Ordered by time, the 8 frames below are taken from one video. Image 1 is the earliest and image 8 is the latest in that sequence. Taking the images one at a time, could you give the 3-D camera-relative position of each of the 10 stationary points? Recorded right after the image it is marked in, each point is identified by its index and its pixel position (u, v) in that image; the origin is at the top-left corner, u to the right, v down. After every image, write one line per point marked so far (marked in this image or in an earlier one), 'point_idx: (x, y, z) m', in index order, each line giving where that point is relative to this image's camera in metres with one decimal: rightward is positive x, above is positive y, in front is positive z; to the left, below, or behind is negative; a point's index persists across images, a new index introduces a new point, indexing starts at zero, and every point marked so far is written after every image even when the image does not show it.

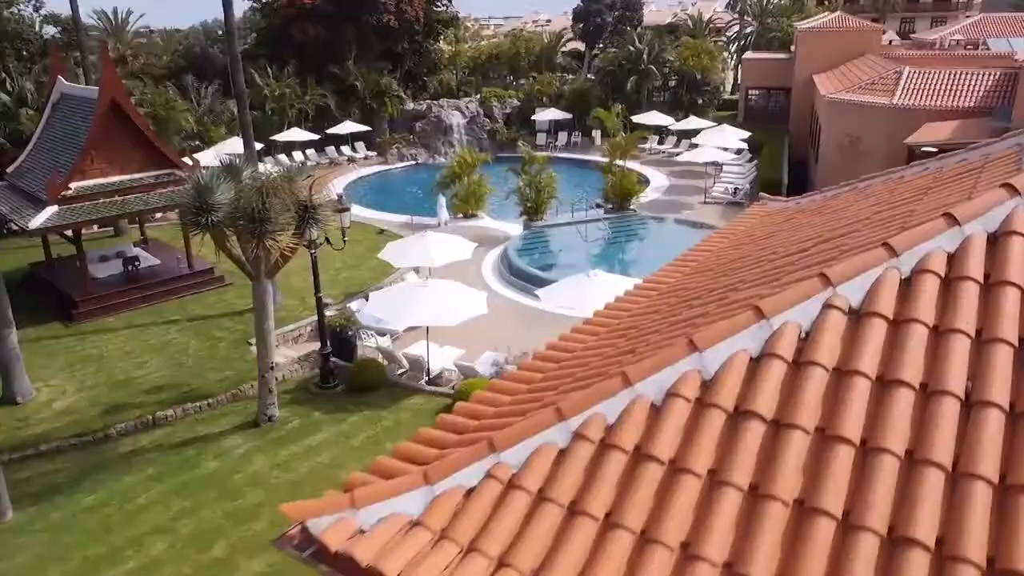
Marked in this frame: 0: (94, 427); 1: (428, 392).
0: (-7.5, -2.5, +13.3) m
1: (-1.7, -2.0, +14.4) m
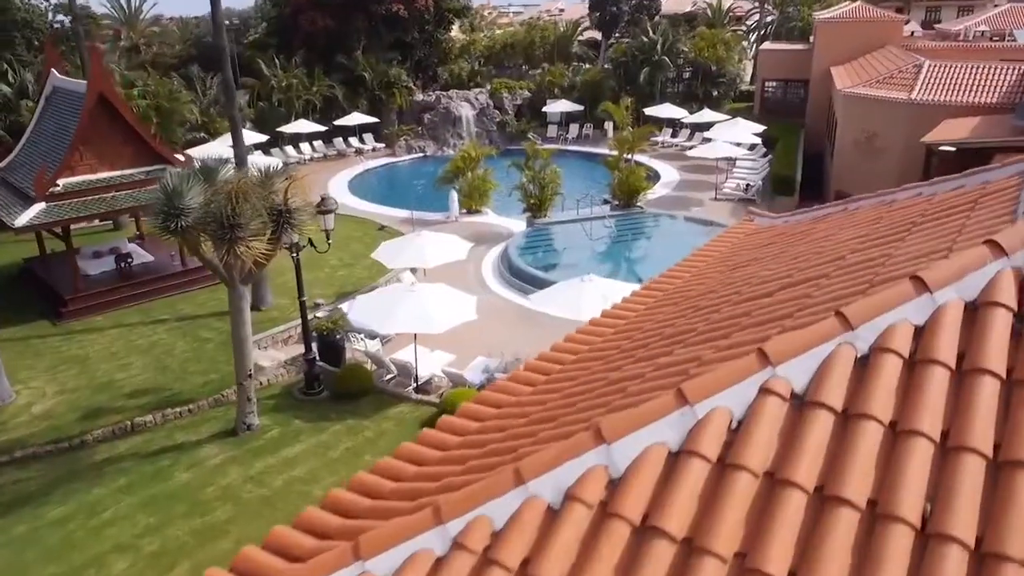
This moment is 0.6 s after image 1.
0: (-7.7, -2.5, +13.0) m
1: (-1.9, -2.1, +13.9) m
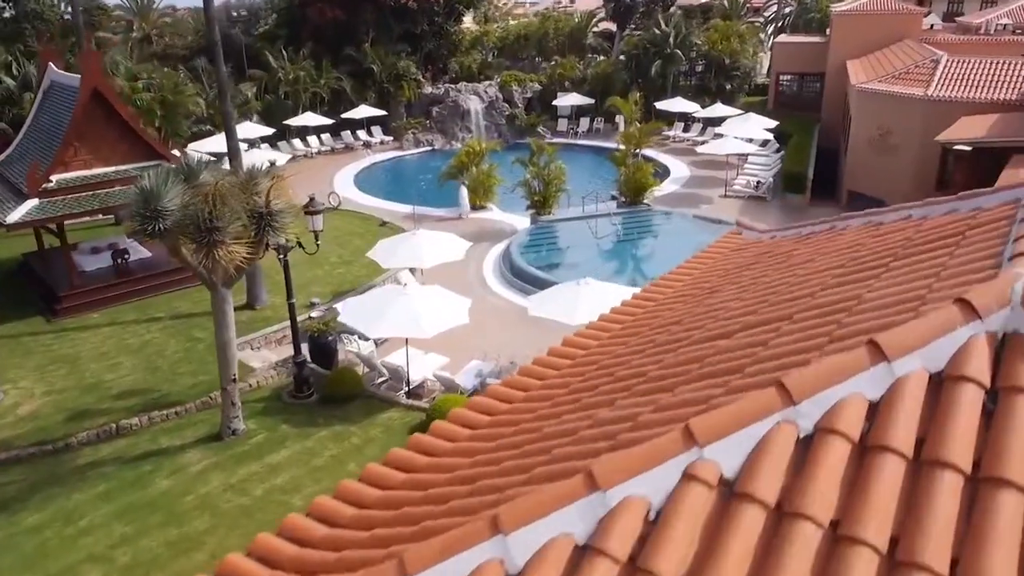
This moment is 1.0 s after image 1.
0: (-7.9, -2.5, +12.8) m
1: (-2.0, -2.2, +13.6) m
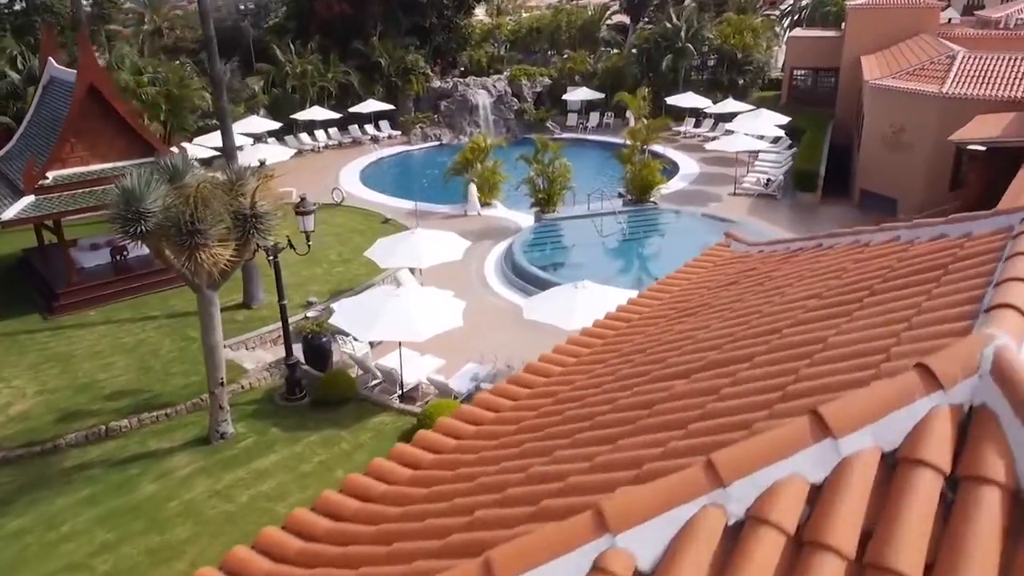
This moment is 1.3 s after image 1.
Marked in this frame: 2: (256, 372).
0: (-8.0, -2.5, +12.6) m
1: (-2.1, -2.2, +13.4) m
2: (-5.0, -1.7, +14.6) m
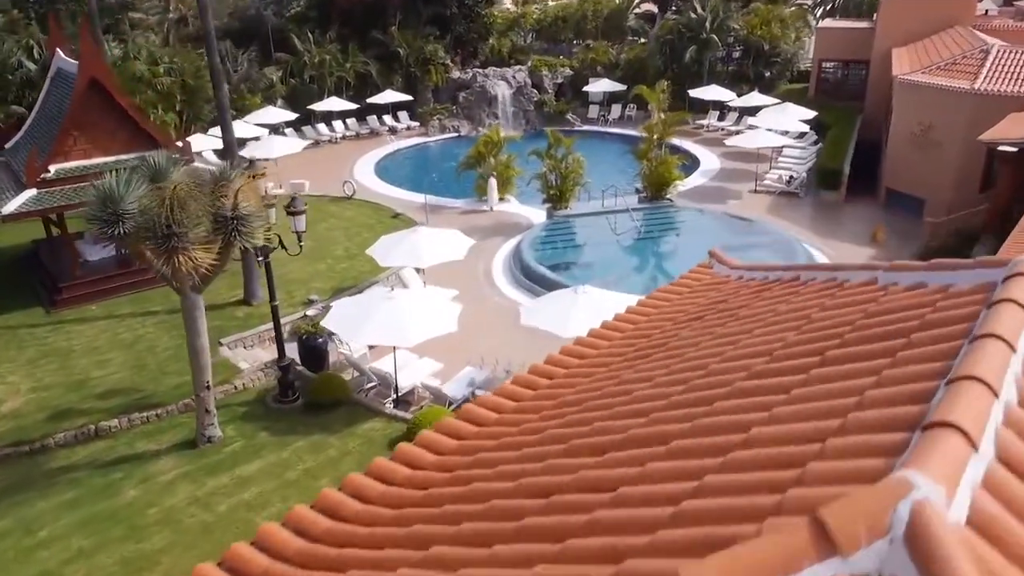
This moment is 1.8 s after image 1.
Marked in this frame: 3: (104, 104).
0: (-8.1, -2.5, +12.5) m
1: (-2.2, -2.2, +13.0) m
2: (-5.1, -1.6, +14.4) m
3: (-9.3, +4.2, +16.9) m
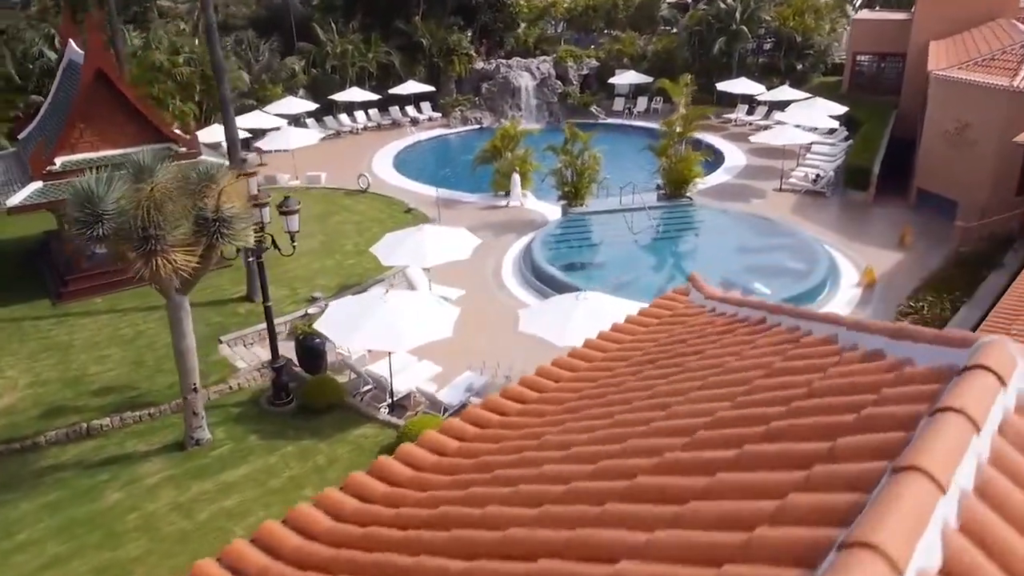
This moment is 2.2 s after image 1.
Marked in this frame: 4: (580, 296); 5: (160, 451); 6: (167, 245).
0: (-8.2, -2.4, +12.4) m
1: (-2.3, -2.3, +12.7) m
2: (-5.1, -1.6, +14.2) m
3: (-9.1, +4.3, +16.8) m
4: (+1.2, -0.1, +12.8) m
5: (-5.7, -2.6, +12.0) m
6: (-4.4, +0.5, +9.5) m
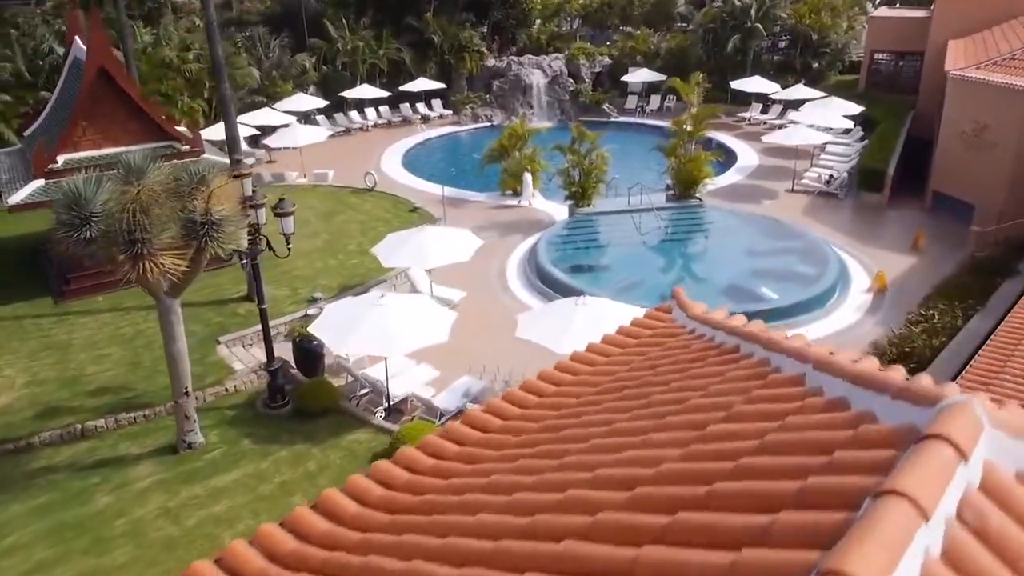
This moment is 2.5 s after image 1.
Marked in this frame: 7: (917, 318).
0: (-8.3, -2.4, +12.4) m
1: (-2.3, -2.3, +12.5) m
2: (-5.1, -1.6, +14.0) m
3: (-9.0, +4.4, +16.7) m
4: (+1.1, -0.2, +12.5) m
5: (-5.8, -2.7, +11.9) m
6: (-4.5, +0.5, +9.4) m
7: (+7.8, -0.6, +14.3) m
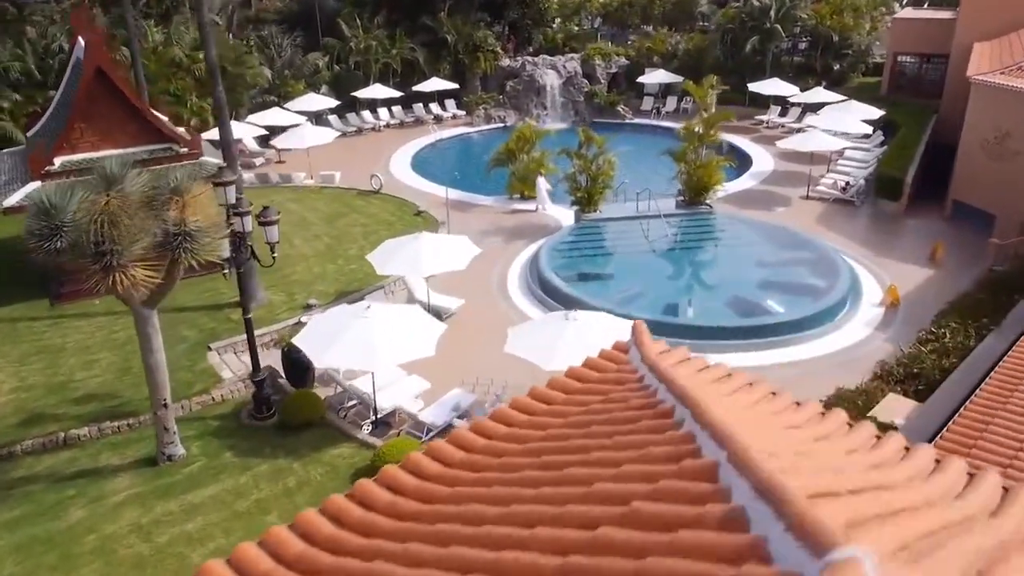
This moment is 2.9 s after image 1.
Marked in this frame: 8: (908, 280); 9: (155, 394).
0: (-8.4, -2.5, +12.3) m
1: (-2.5, -2.5, +12.2) m
2: (-5.2, -1.8, +13.8) m
3: (-9.0, +4.3, +16.6) m
4: (+1.0, -0.5, +12.1) m
5: (-6.0, -2.8, +11.7) m
6: (-4.8, +0.3, +9.1) m
7: (+7.7, -0.9, +13.7) m
8: (+9.7, +0.2, +18.2) m
9: (-5.3, -1.5, +11.0) m
